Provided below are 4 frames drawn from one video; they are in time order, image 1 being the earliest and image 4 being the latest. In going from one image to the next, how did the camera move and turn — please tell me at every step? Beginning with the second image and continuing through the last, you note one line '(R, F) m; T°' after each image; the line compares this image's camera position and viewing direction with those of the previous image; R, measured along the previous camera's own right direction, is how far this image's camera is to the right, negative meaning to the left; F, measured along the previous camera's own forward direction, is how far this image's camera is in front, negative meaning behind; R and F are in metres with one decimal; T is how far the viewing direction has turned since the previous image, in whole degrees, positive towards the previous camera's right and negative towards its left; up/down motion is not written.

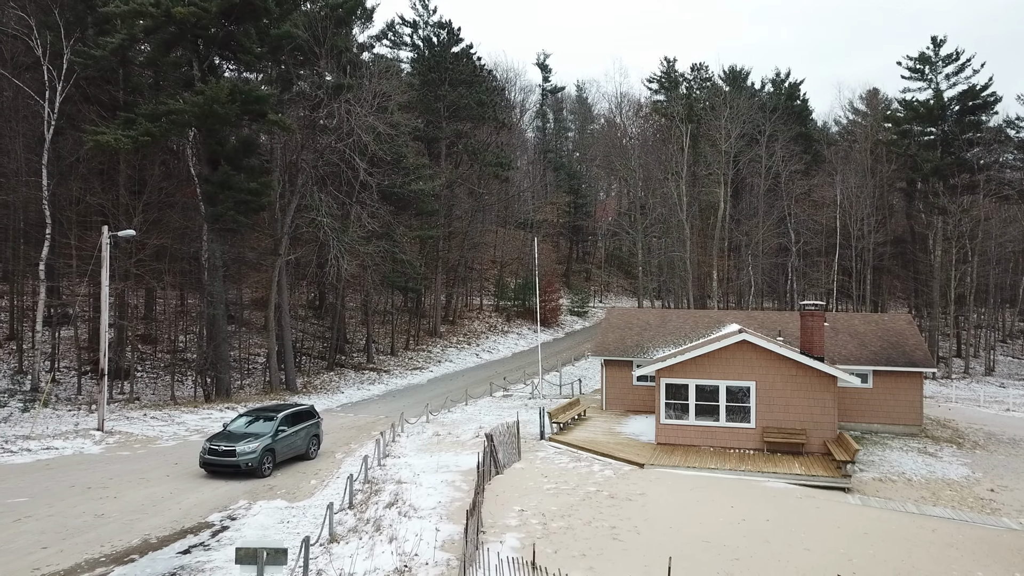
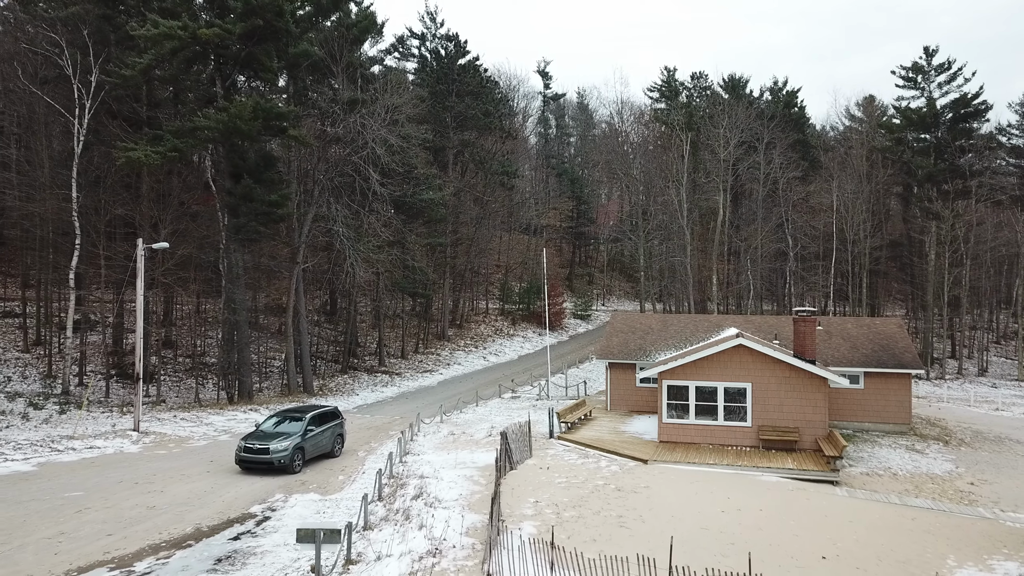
(-0.3, -1.0) m; 0°
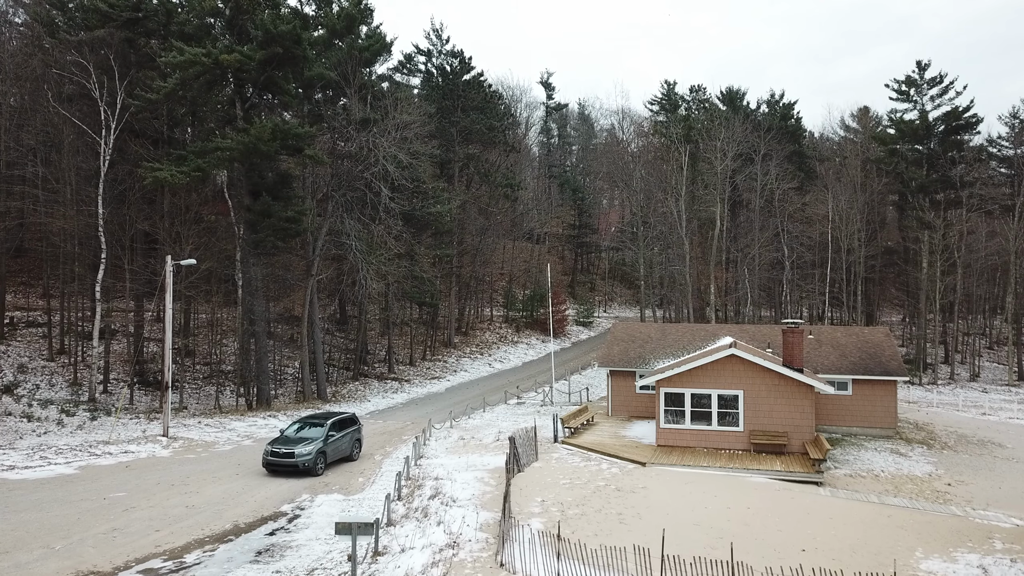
(-0.1, -1.1) m; 0°
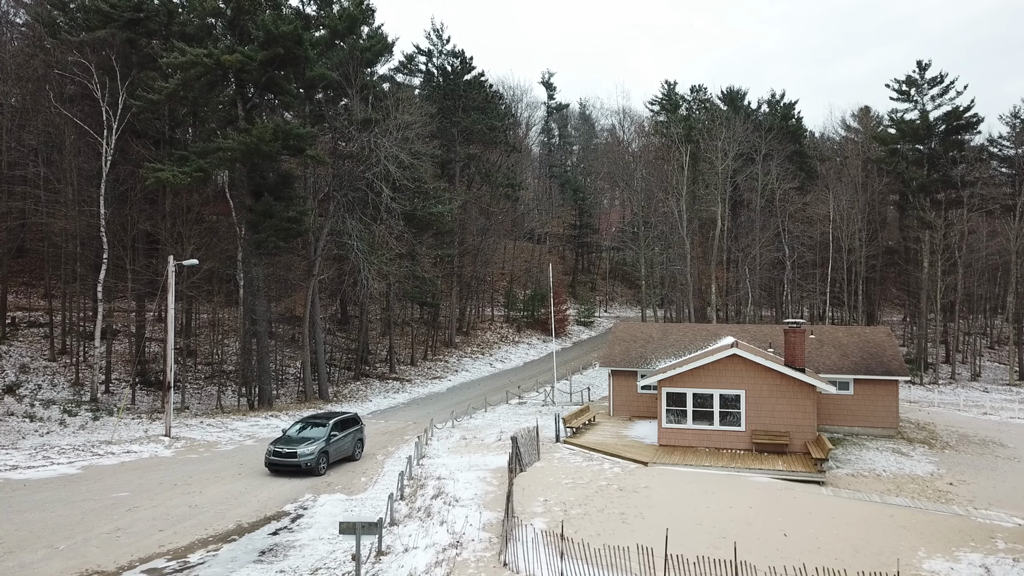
(0.0, 0.0) m; 0°
